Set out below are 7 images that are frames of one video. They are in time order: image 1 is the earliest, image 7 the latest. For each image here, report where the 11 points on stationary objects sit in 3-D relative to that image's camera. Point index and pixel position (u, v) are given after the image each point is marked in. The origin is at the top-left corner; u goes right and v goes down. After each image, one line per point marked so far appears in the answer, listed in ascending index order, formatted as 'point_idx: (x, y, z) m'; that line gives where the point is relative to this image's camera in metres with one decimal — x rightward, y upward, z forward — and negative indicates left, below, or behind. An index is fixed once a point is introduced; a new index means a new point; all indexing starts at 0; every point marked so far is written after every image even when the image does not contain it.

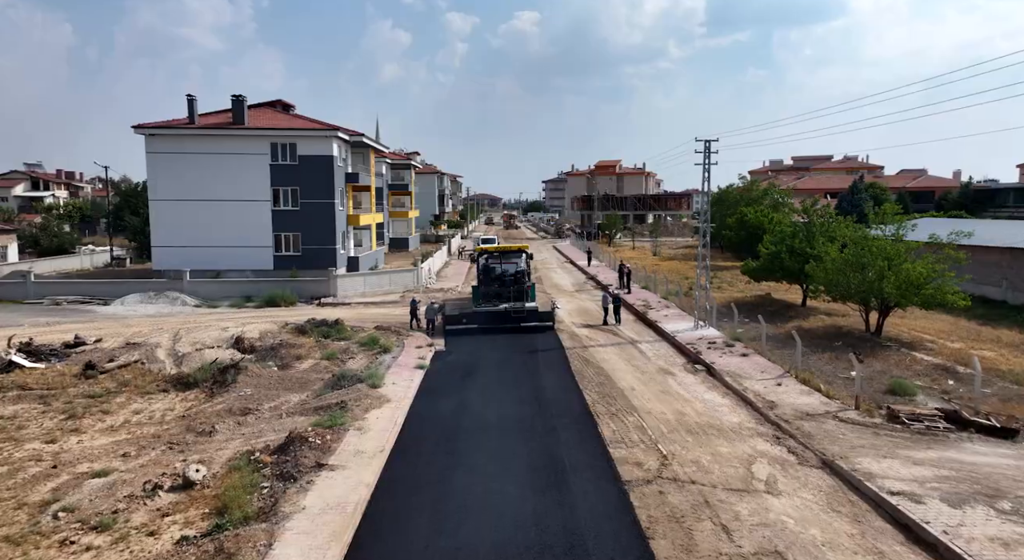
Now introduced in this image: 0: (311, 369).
0: (-5.5, -2.4, +18.9) m
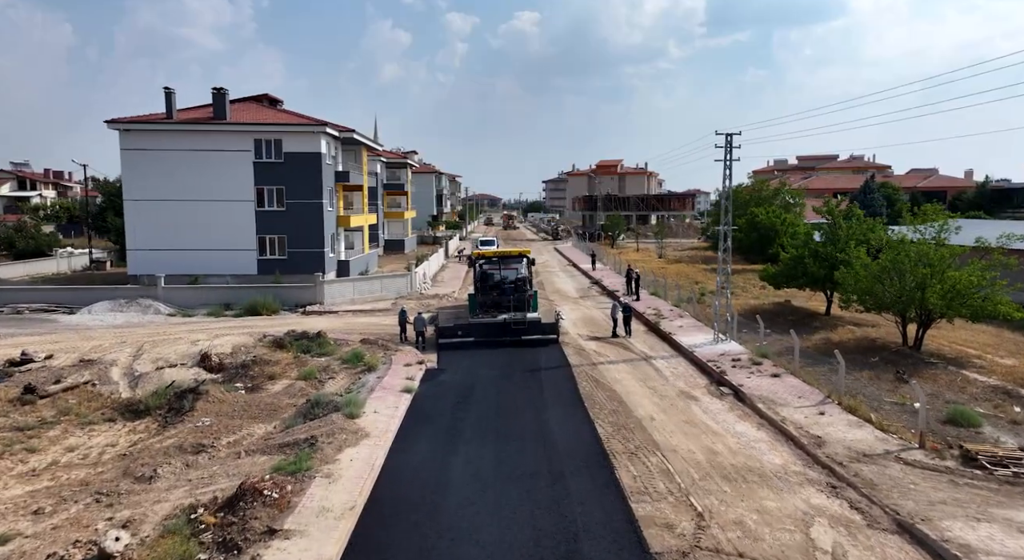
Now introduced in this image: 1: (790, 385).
0: (-5.5, -2.7, +16.7) m
1: (+6.4, -2.4, +16.0) m
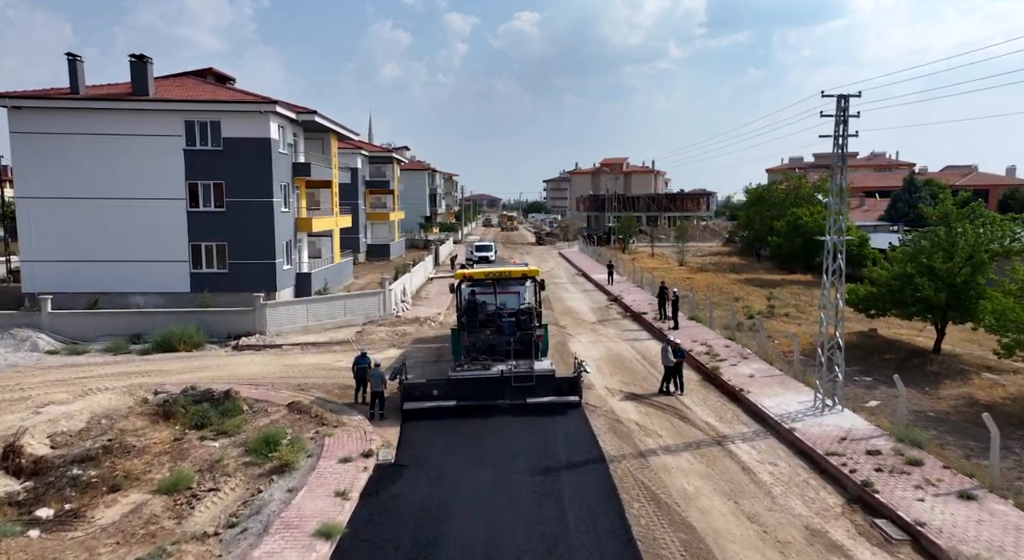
0: (-5.5, -3.4, +9.6) m
1: (+6.4, -3.1, +8.9) m
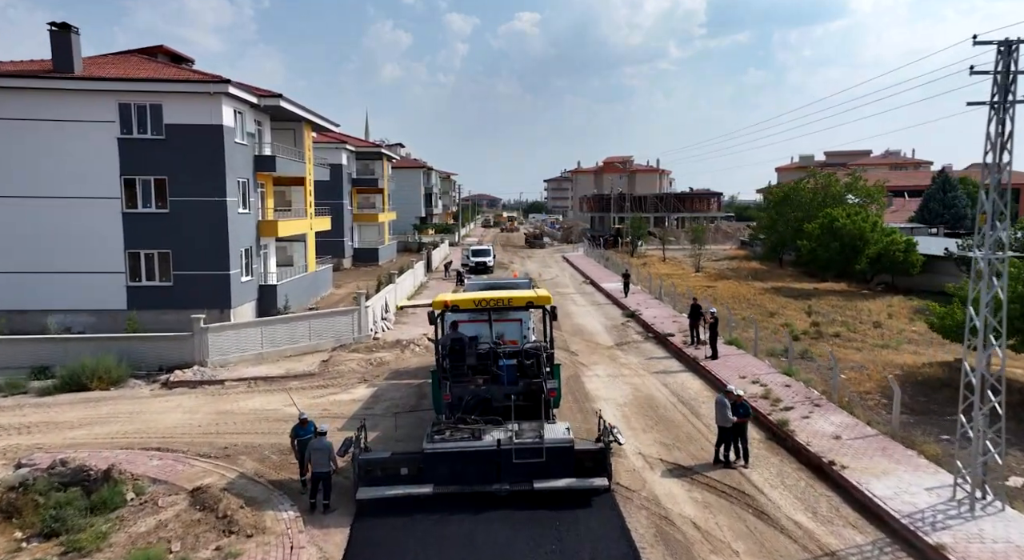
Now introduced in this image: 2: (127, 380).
0: (-5.5, -3.9, +5.2) m
1: (+6.4, -3.6, +4.5) m
2: (-9.6, -2.5, +17.4) m
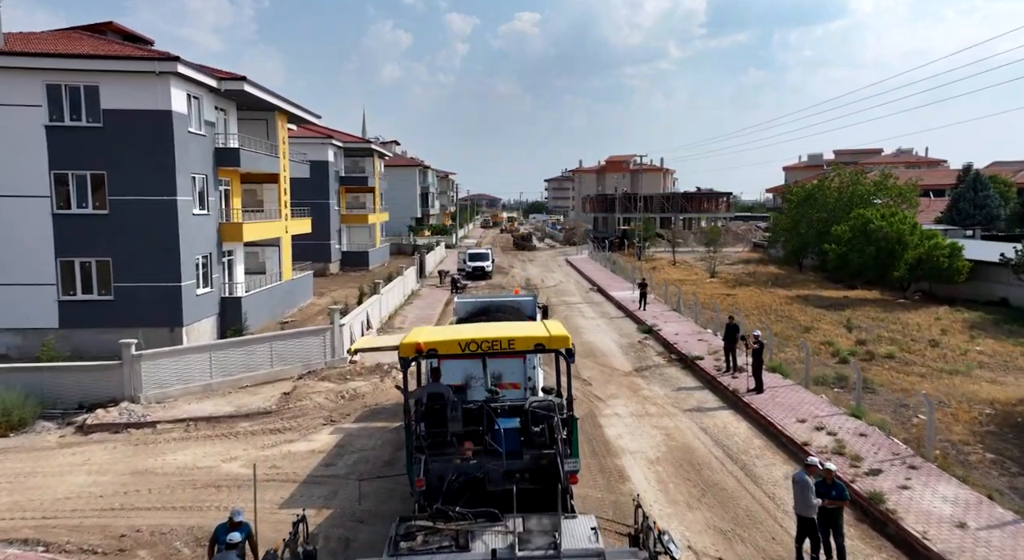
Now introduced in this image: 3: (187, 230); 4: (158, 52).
0: (-5.5, -4.3, +1.8) m
1: (+6.4, -4.0, +1.1) m
2: (-9.6, -2.9, +14.0) m
3: (-9.3, +1.4, +19.9) m
4: (-9.6, +6.1, +18.8) m
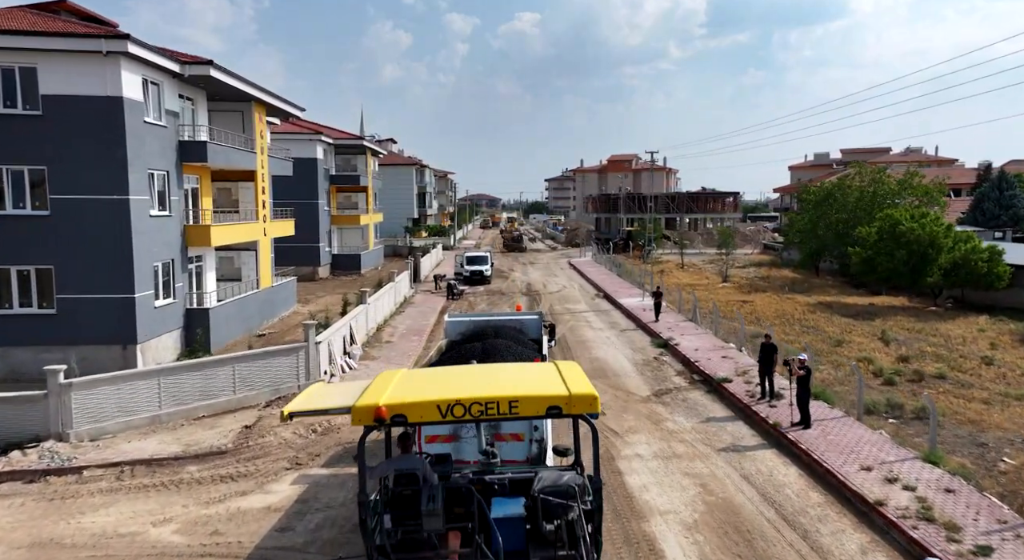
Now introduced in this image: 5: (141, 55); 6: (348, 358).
0: (-5.4, -4.5, -0.7) m
1: (+6.5, -4.3, -1.4) m
2: (-9.6, -3.1, +11.5) m
3: (-9.3, +1.1, +17.5) m
4: (-9.6, +5.9, +16.4) m
5: (-9.0, +5.5, +16.8) m
6: (-4.4, -2.0, +19.0) m
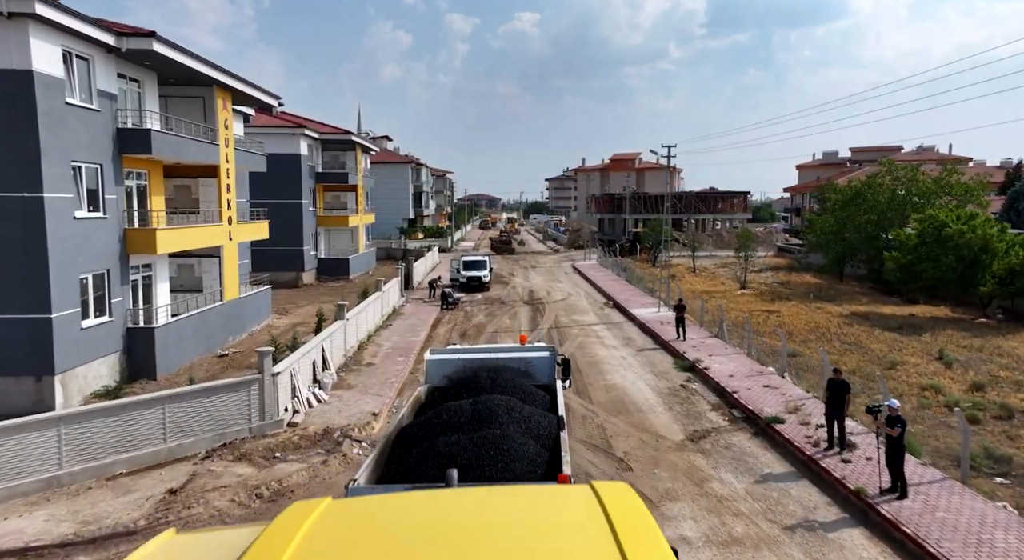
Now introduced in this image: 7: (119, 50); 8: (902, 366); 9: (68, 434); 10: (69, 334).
0: (-5.4, -4.8, -3.9) m
1: (+6.5, -4.6, -4.5) m
2: (-9.6, -3.5, +8.4) m
3: (-9.3, +0.8, +14.3) m
4: (-9.5, +5.5, +13.2) m
5: (-9.0, +5.1, +13.7) m
6: (-4.4, -2.4, +15.9) m
7: (-9.1, +5.4, +16.1) m
8: (+11.0, -2.3, +19.6) m
9: (-7.0, -2.4, +10.9) m
10: (-9.2, -1.1, +14.5) m
